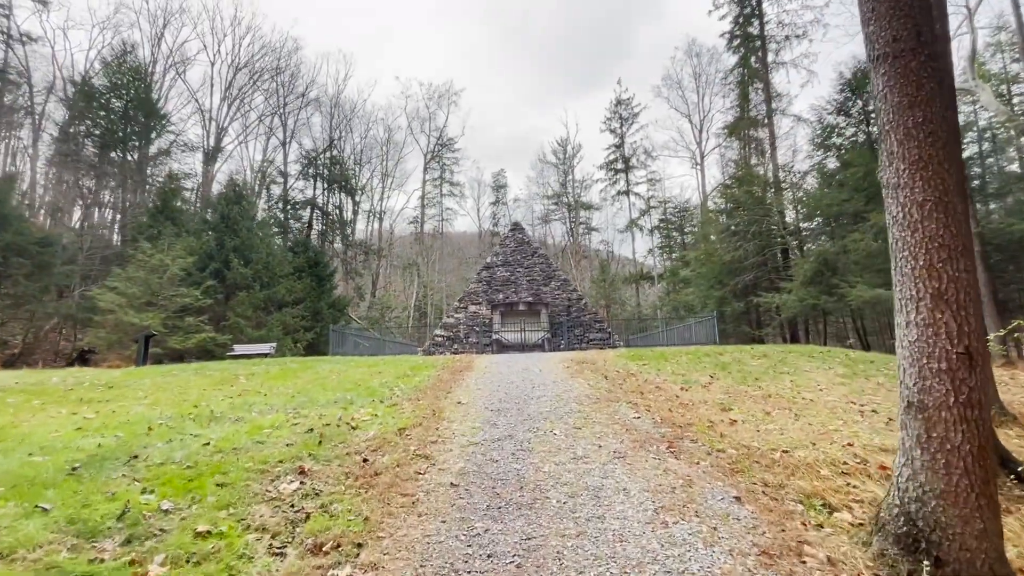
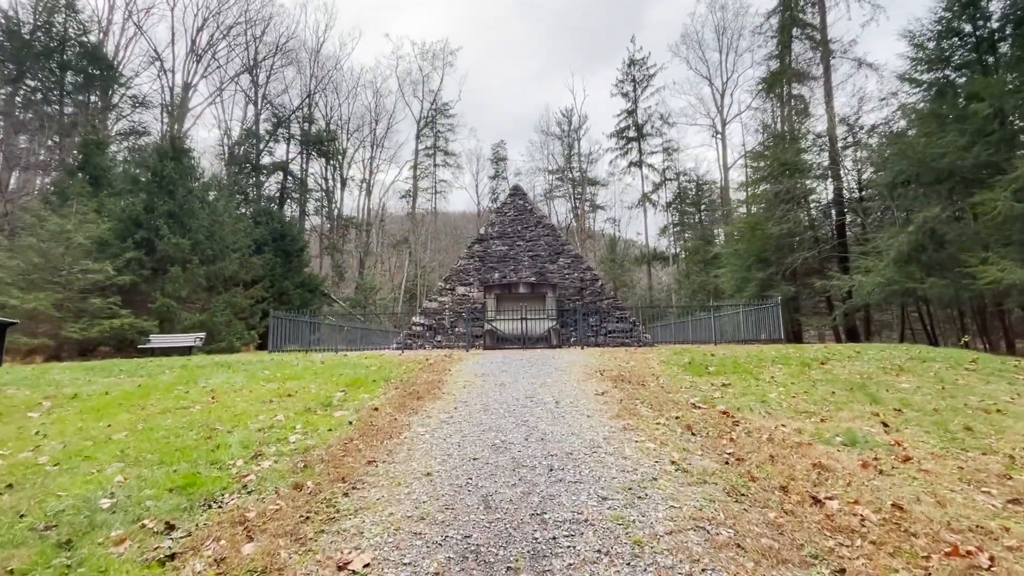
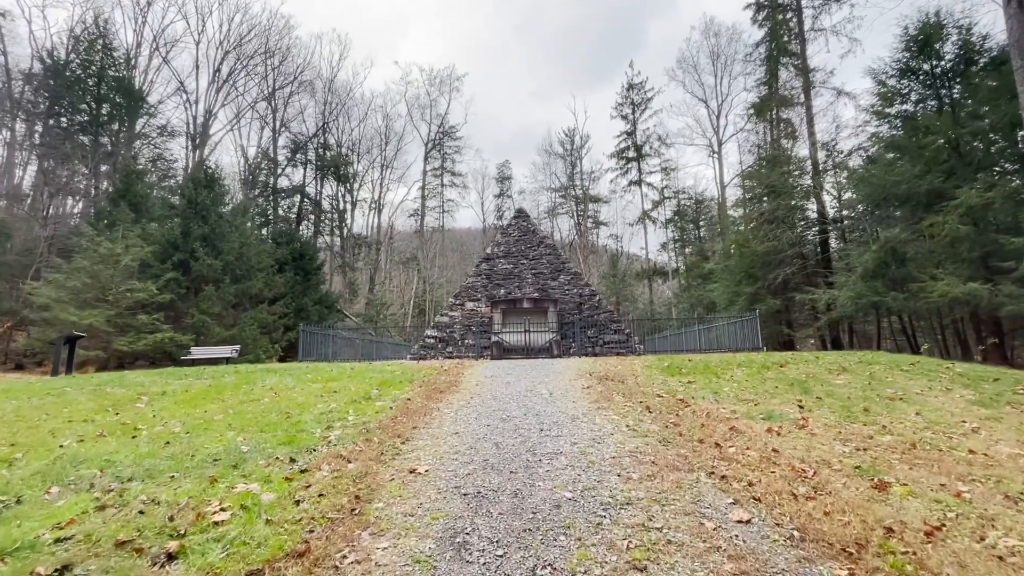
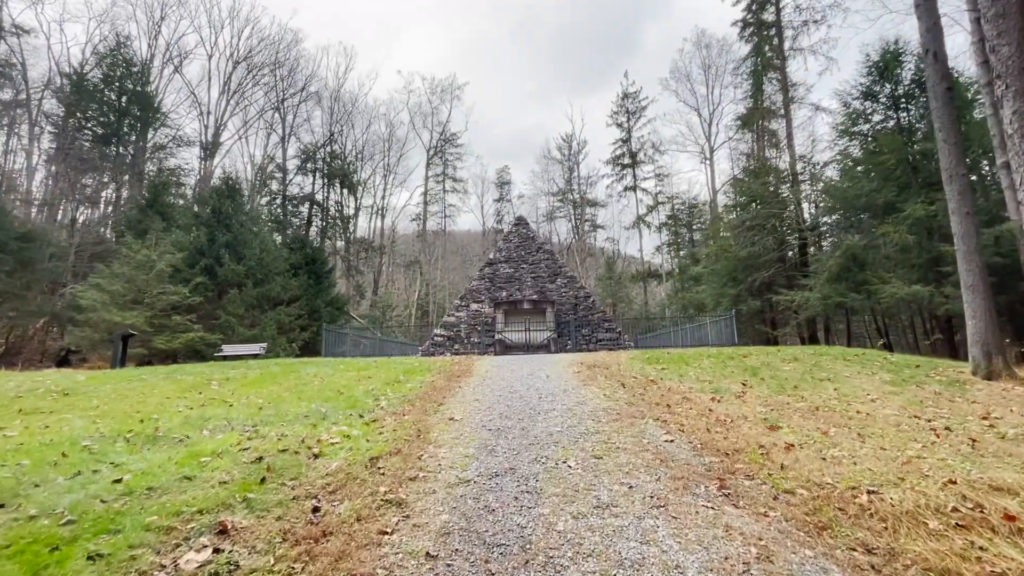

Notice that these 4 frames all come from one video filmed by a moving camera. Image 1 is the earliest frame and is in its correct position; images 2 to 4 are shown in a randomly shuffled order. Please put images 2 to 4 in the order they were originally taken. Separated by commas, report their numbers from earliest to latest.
4, 3, 2
